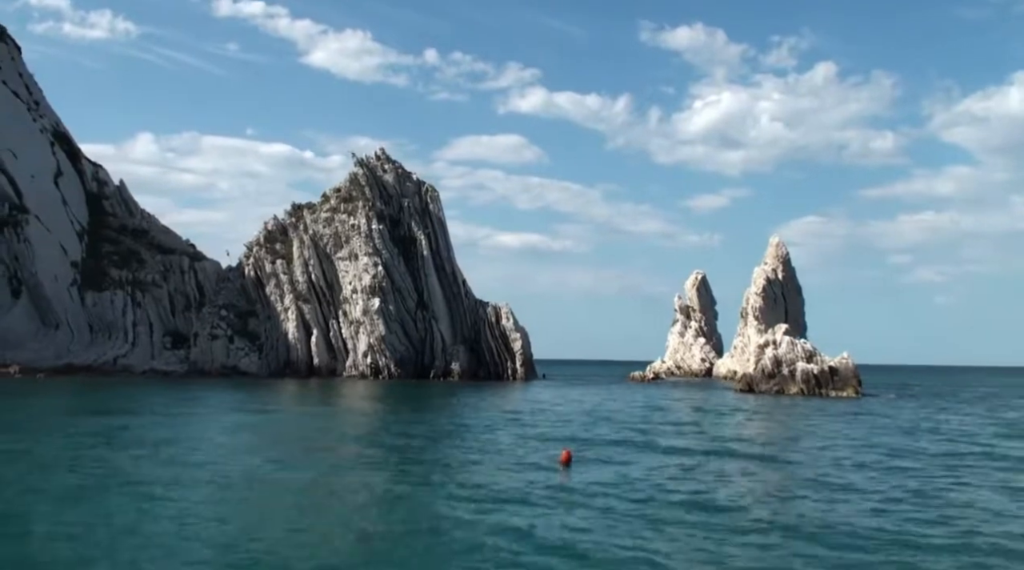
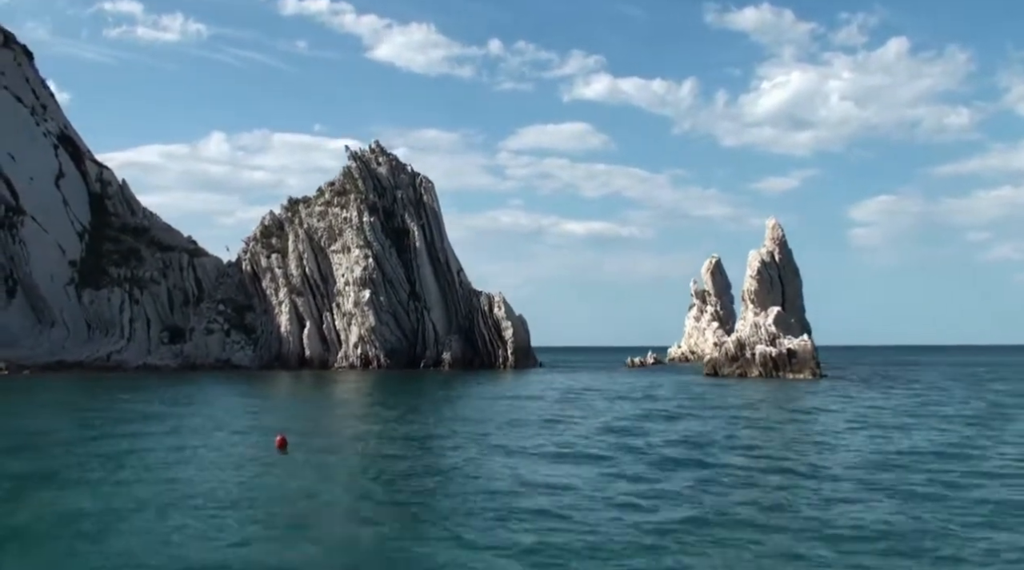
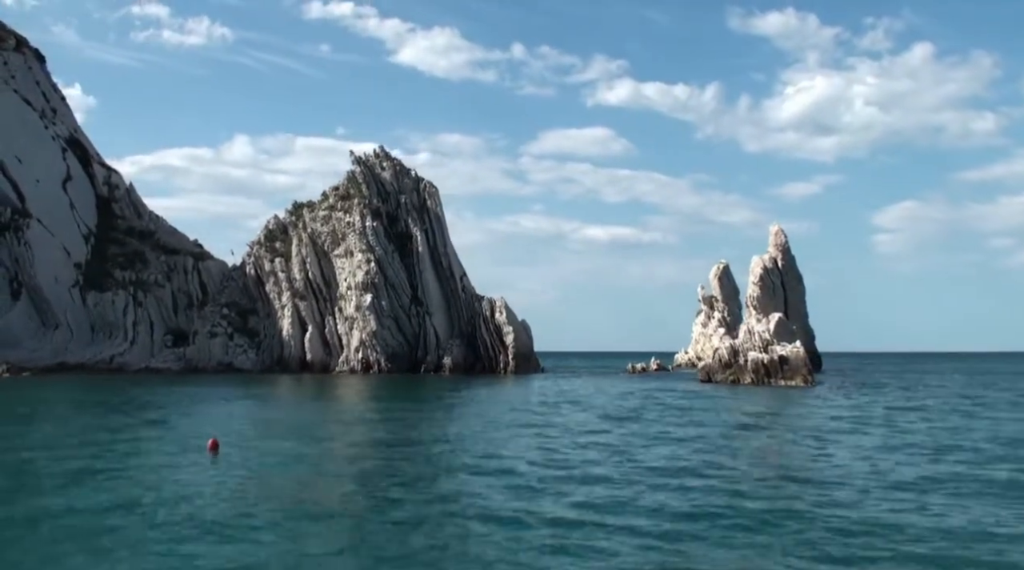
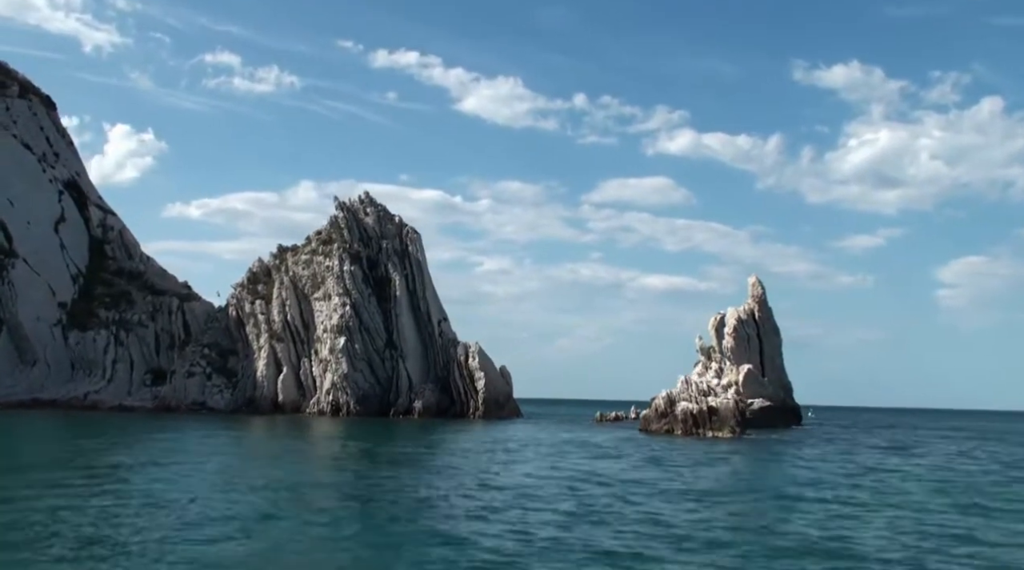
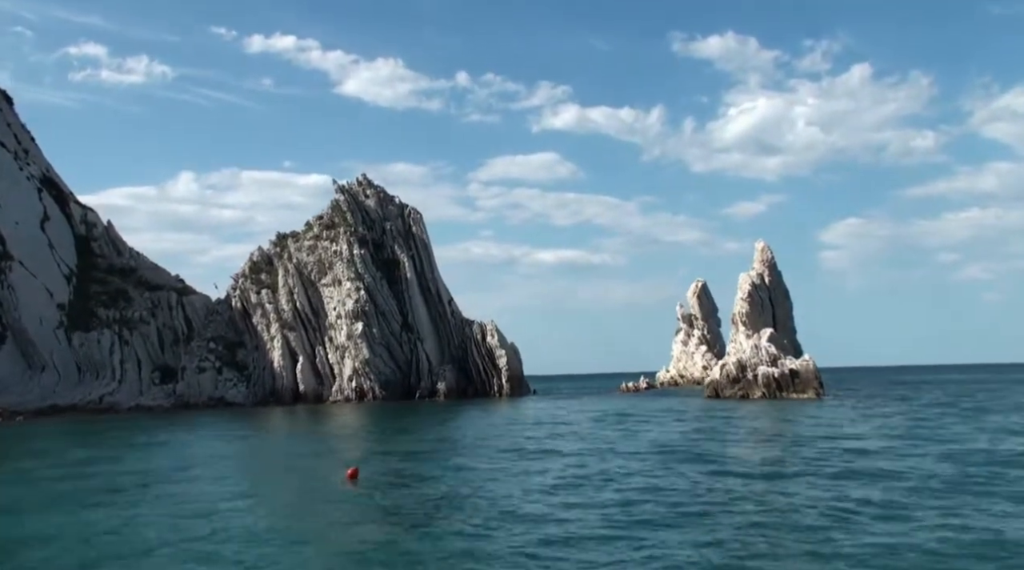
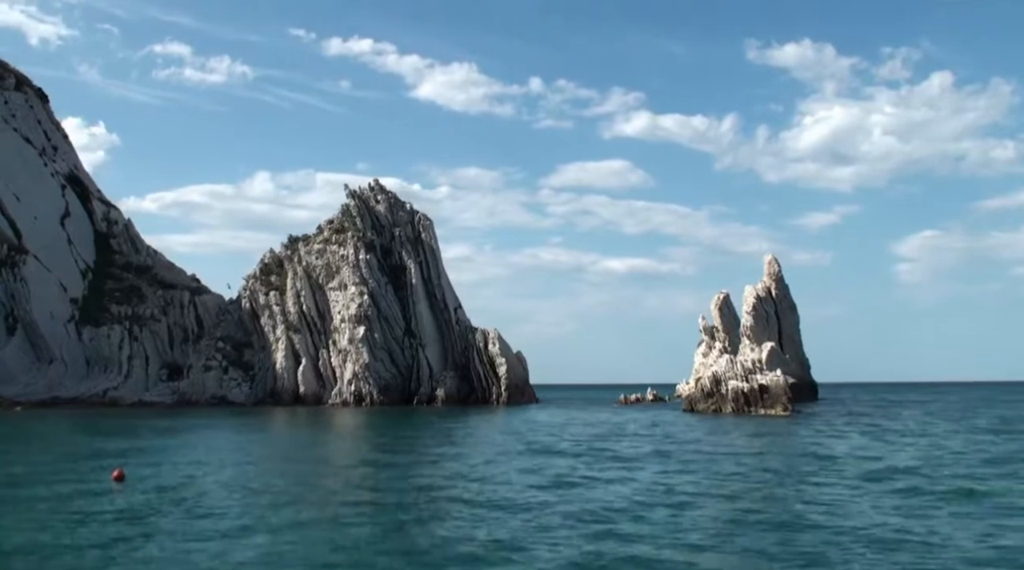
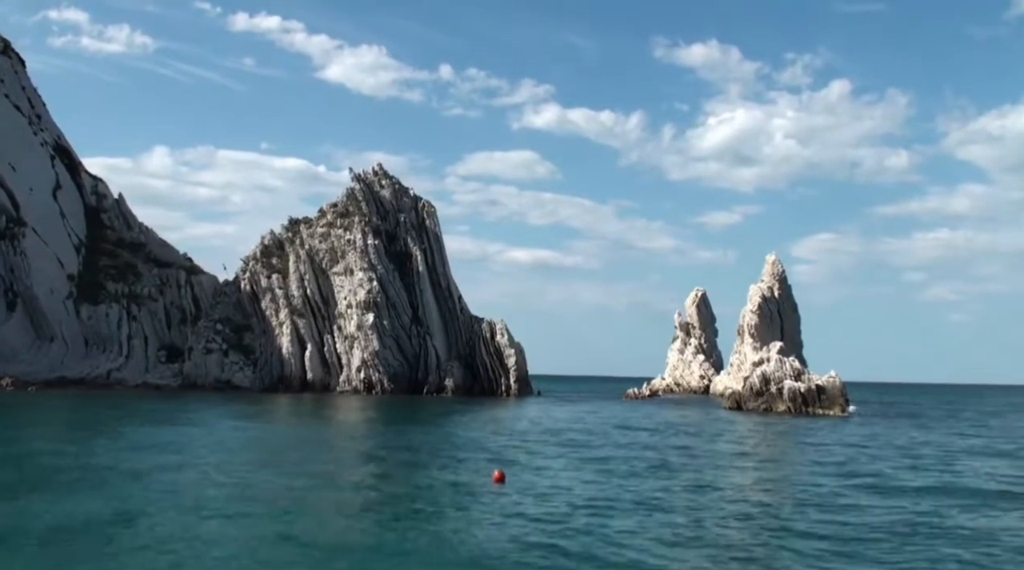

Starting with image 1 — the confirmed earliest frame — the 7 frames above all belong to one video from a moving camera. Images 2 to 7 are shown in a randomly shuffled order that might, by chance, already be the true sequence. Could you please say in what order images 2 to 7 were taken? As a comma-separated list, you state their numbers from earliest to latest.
7, 5, 2, 3, 6, 4
